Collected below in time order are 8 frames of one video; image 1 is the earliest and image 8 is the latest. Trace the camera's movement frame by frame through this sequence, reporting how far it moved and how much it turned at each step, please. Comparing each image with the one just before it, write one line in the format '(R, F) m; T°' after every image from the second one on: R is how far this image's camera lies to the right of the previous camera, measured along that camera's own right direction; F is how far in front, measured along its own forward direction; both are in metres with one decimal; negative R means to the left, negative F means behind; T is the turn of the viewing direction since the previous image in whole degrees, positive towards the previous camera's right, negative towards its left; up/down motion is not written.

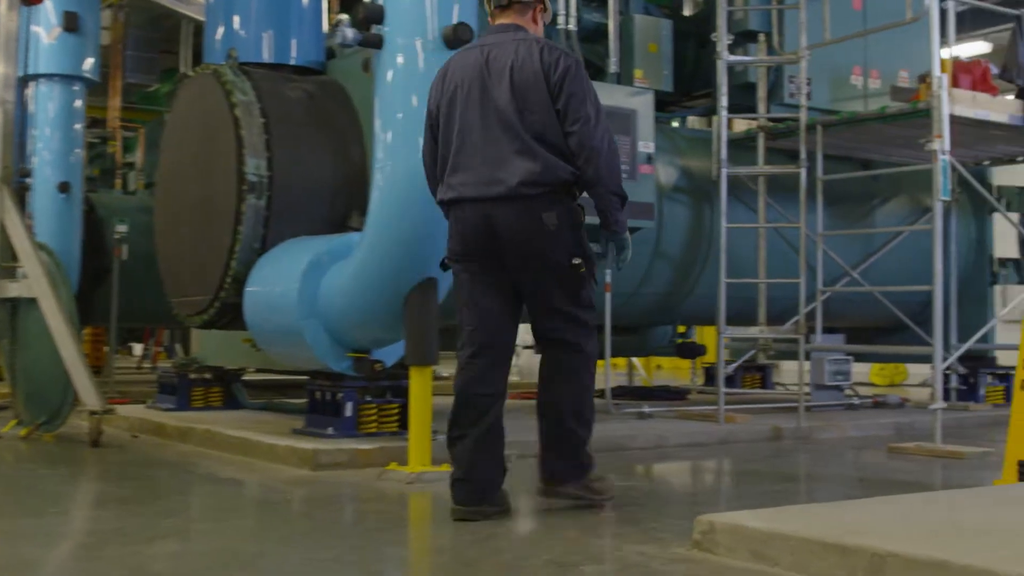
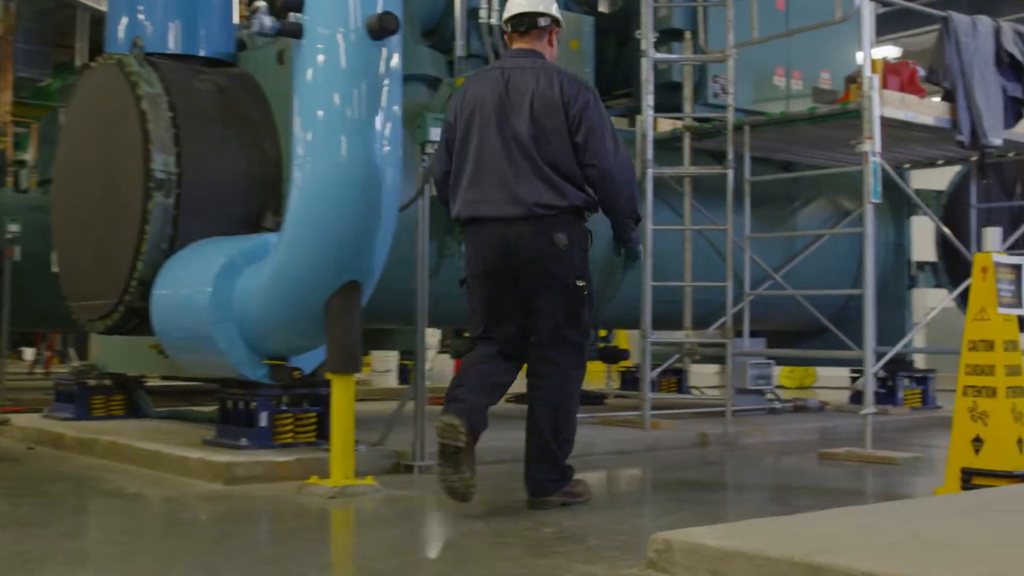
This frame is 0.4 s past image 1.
(-0.1, +0.2) m; +4°
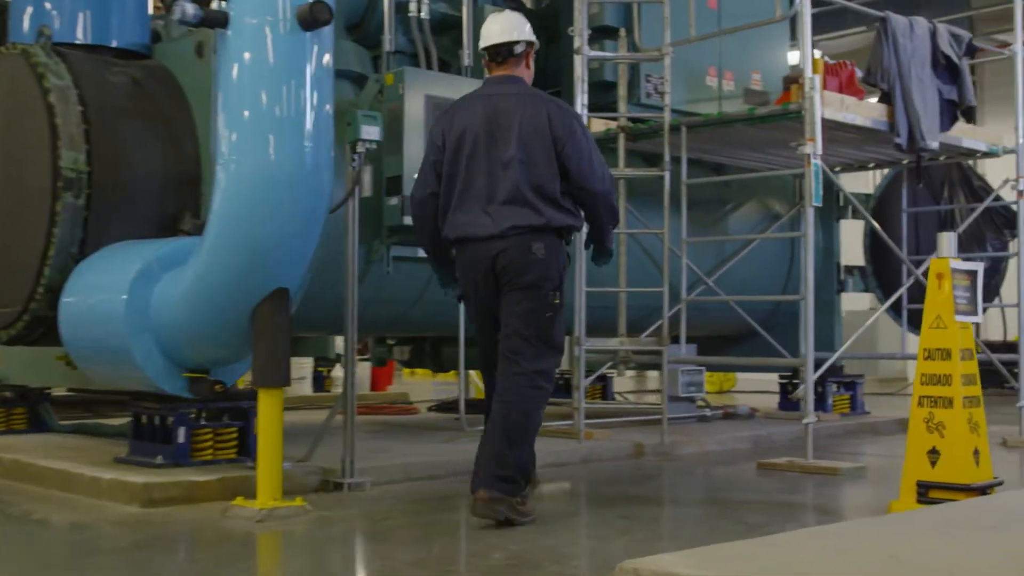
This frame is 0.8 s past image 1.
(-0.1, +0.2) m; +4°
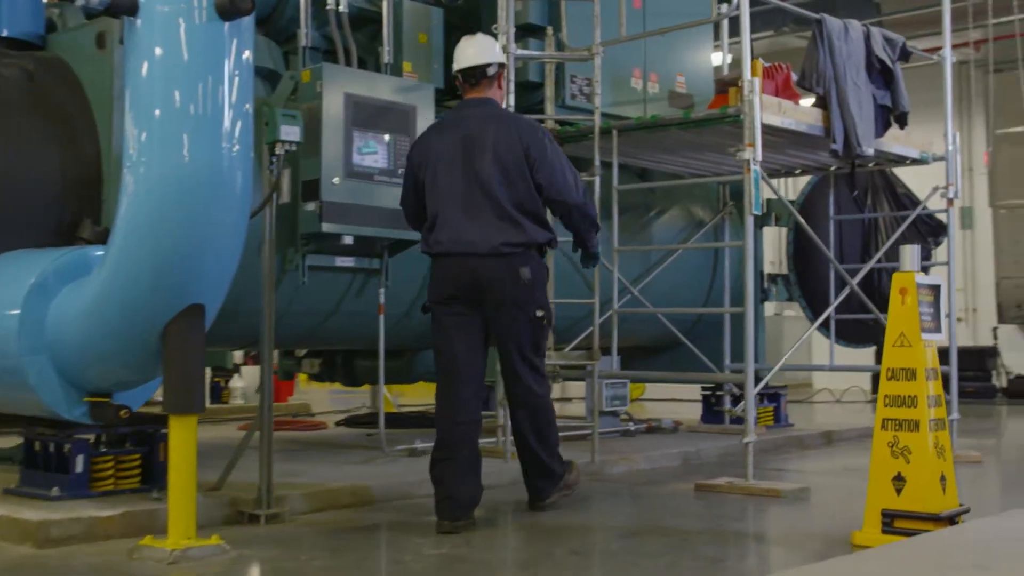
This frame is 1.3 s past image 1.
(-0.1, +0.3) m; +5°
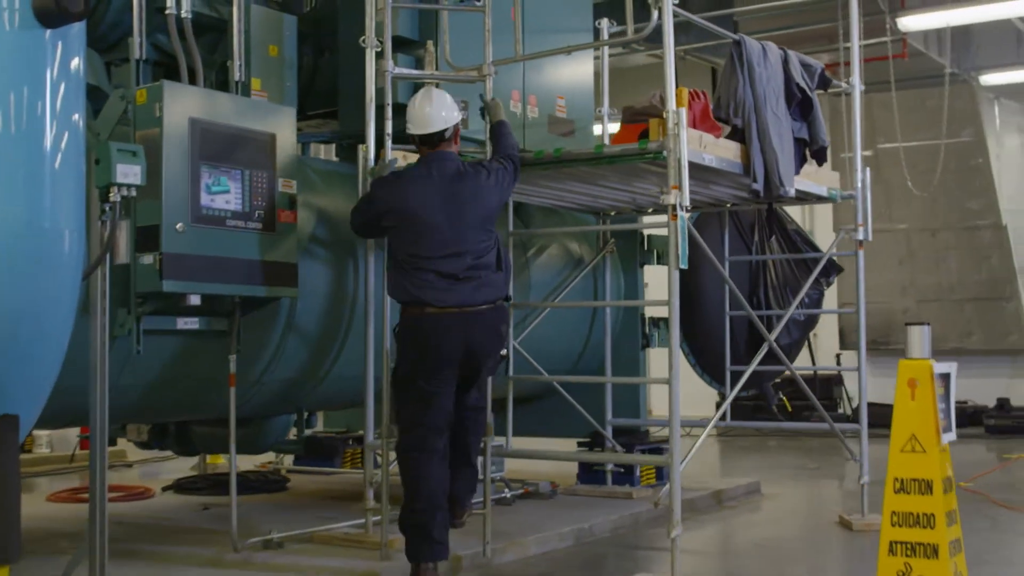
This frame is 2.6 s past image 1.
(-0.3, +0.9) m; +8°
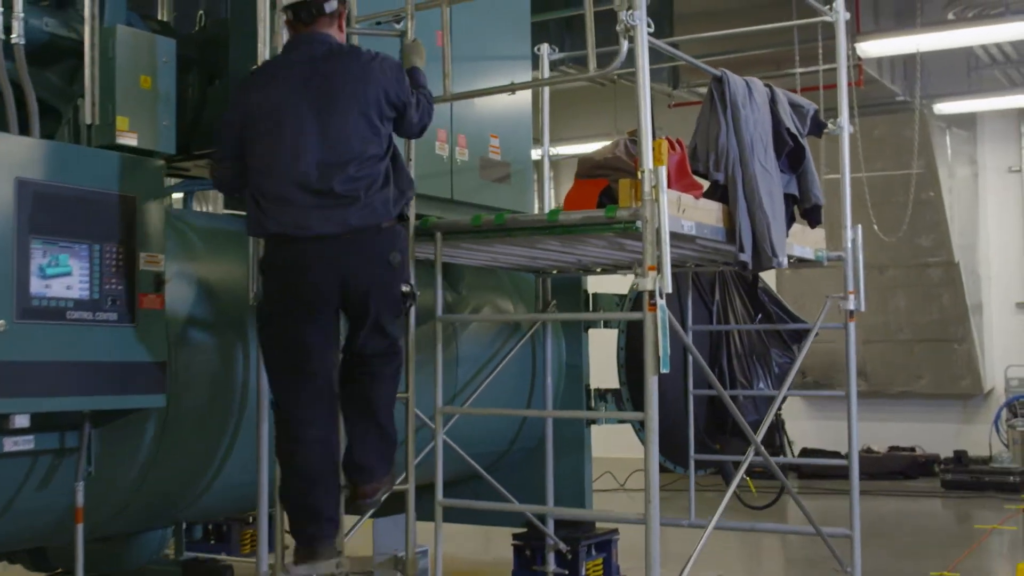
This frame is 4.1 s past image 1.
(0.0, +1.0) m; +4°
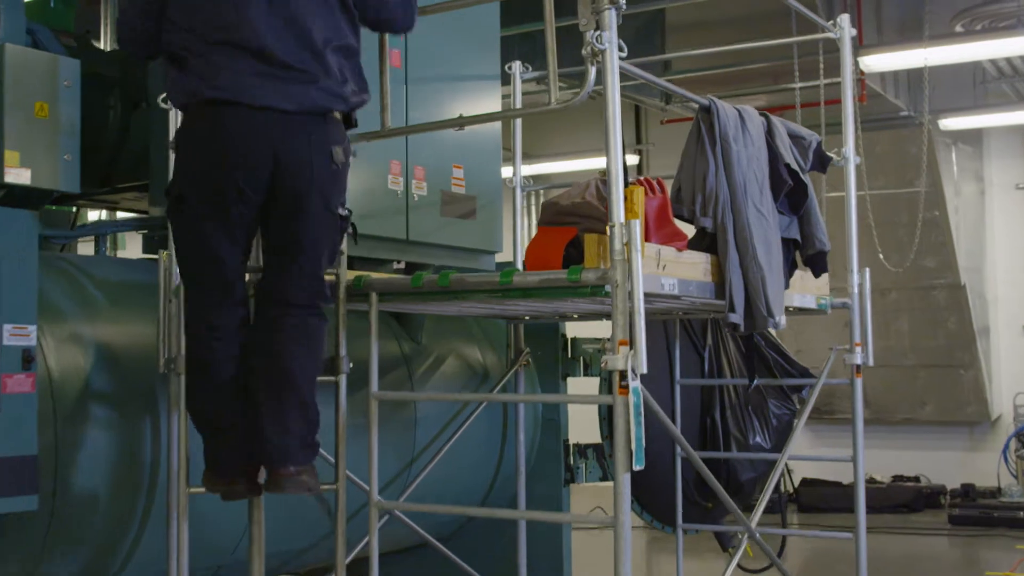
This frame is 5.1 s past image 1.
(+0.1, +0.6) m; 0°
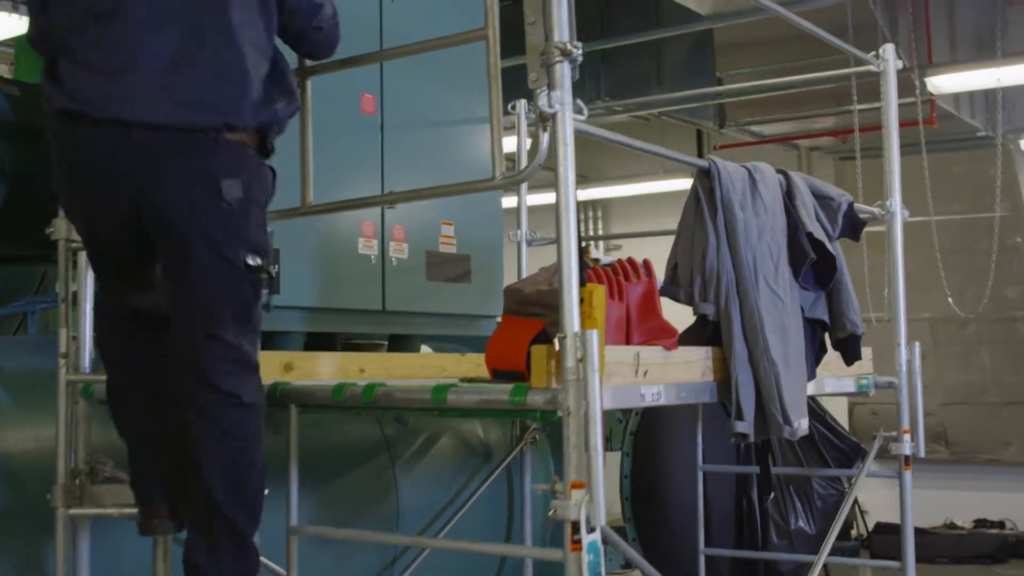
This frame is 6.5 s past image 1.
(+0.3, +0.6) m; -4°
